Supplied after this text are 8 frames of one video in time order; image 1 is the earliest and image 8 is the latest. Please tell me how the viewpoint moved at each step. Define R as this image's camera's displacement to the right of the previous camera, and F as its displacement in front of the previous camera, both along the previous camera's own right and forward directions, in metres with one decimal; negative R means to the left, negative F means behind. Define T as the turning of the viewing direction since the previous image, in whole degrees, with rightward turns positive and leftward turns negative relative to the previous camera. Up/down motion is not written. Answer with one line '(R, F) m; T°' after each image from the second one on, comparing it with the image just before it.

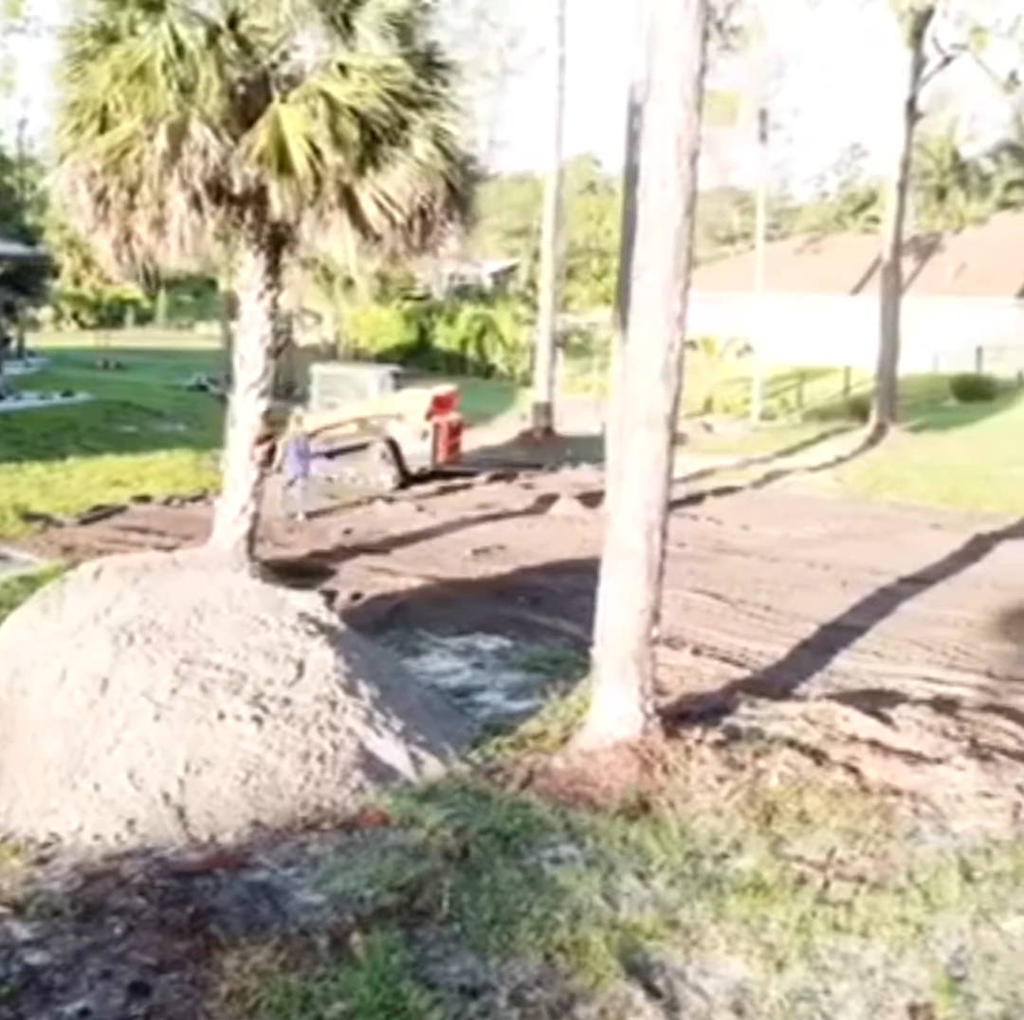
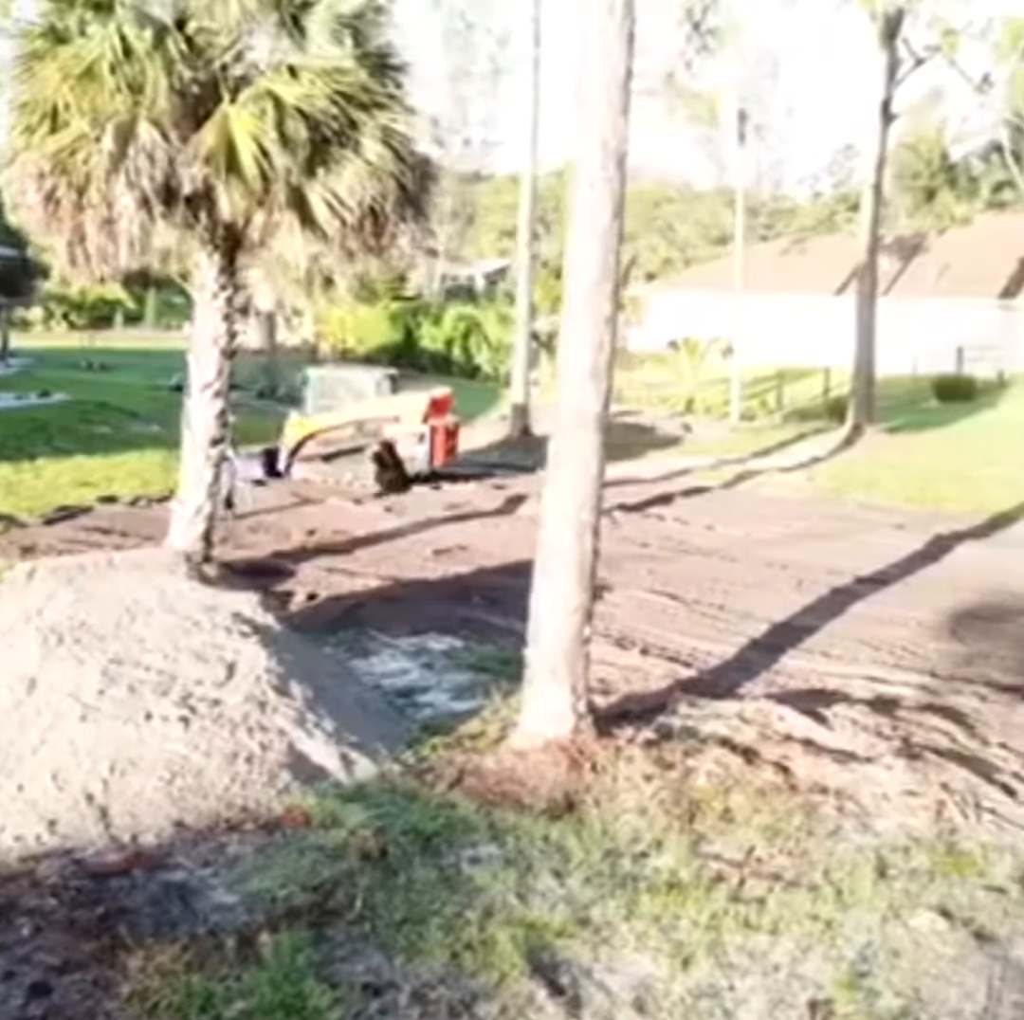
(+0.3, 0.0) m; +1°
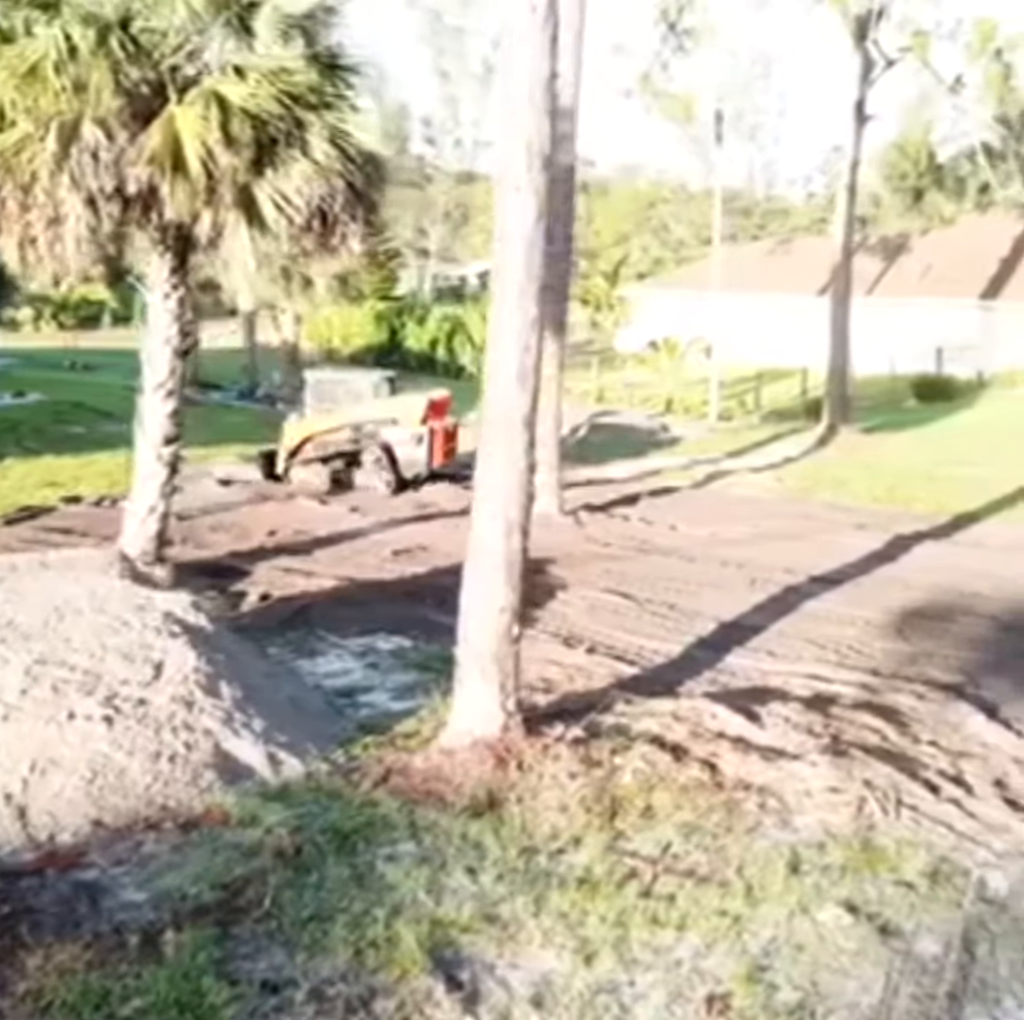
(+0.3, 0.0) m; +1°
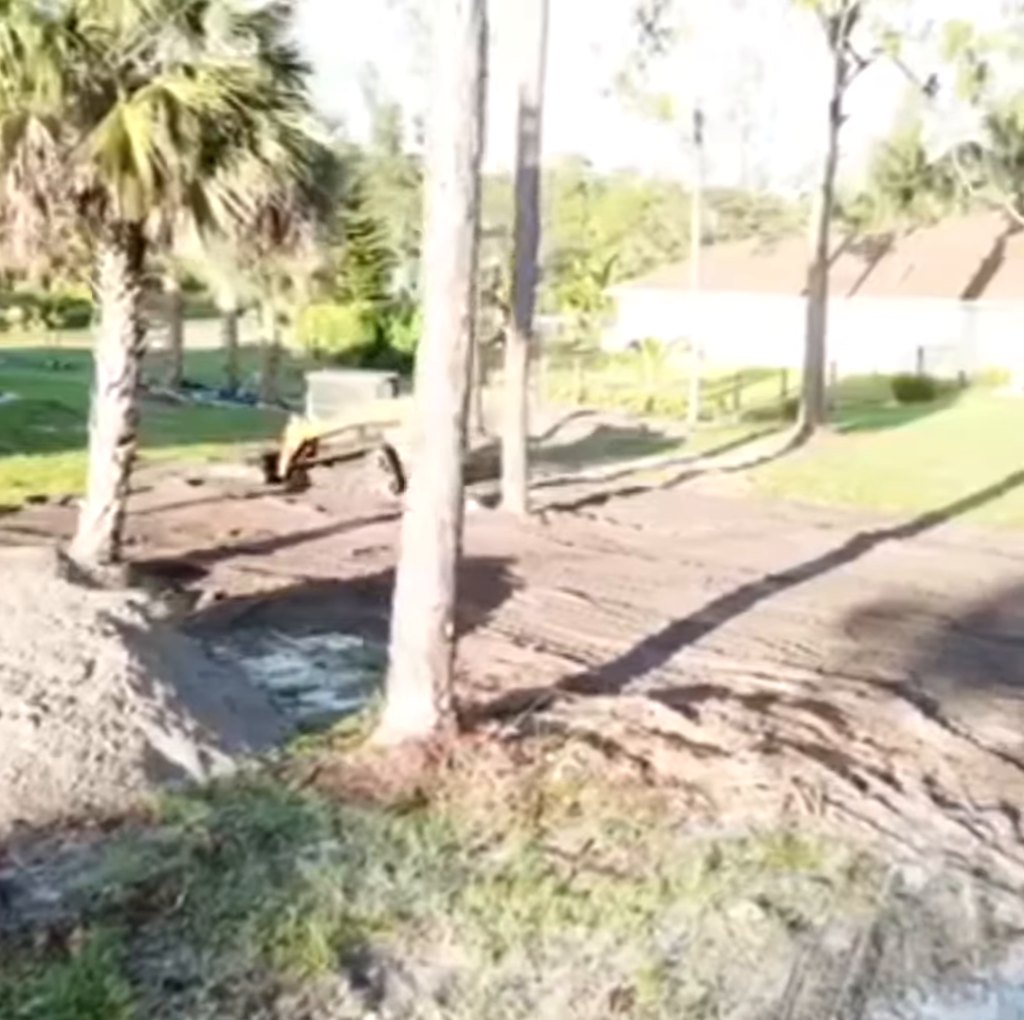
(+0.3, 0.0) m; +1°
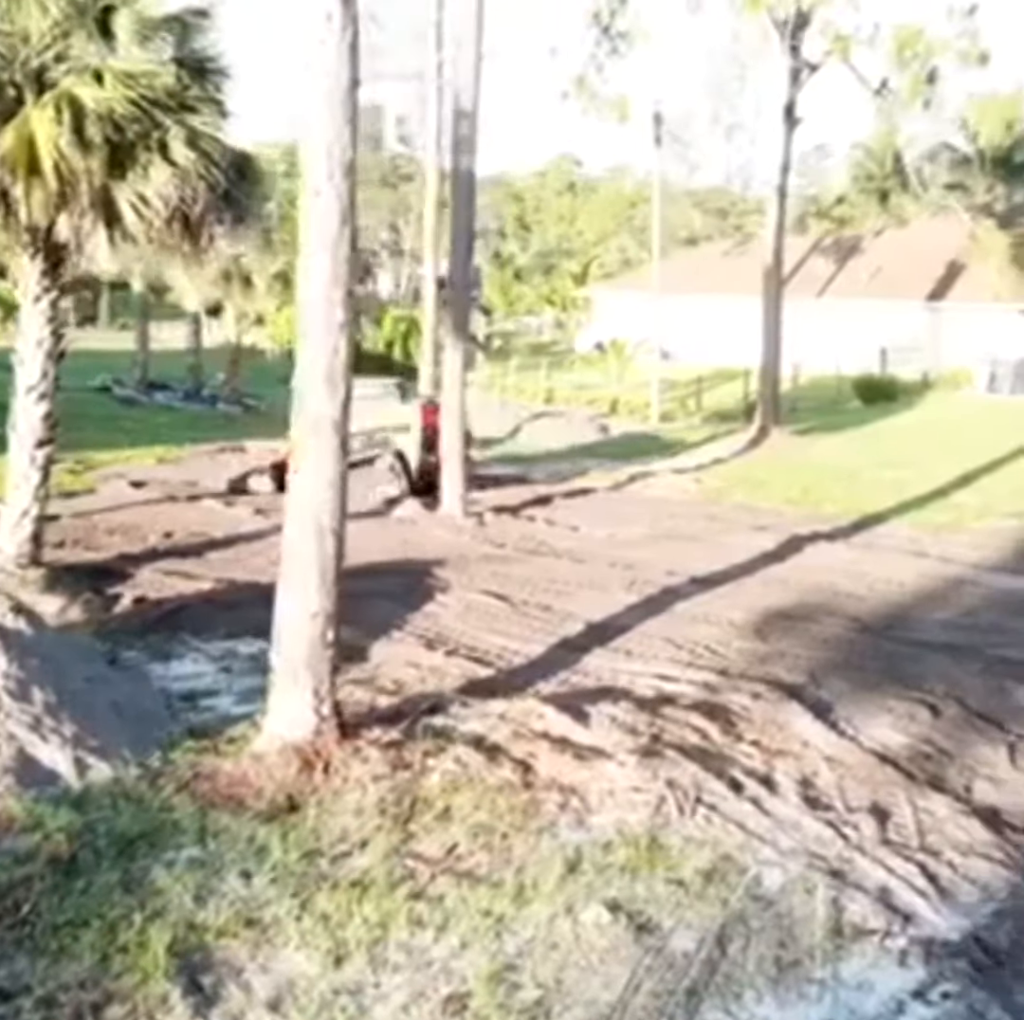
(+0.5, 0.0) m; +1°
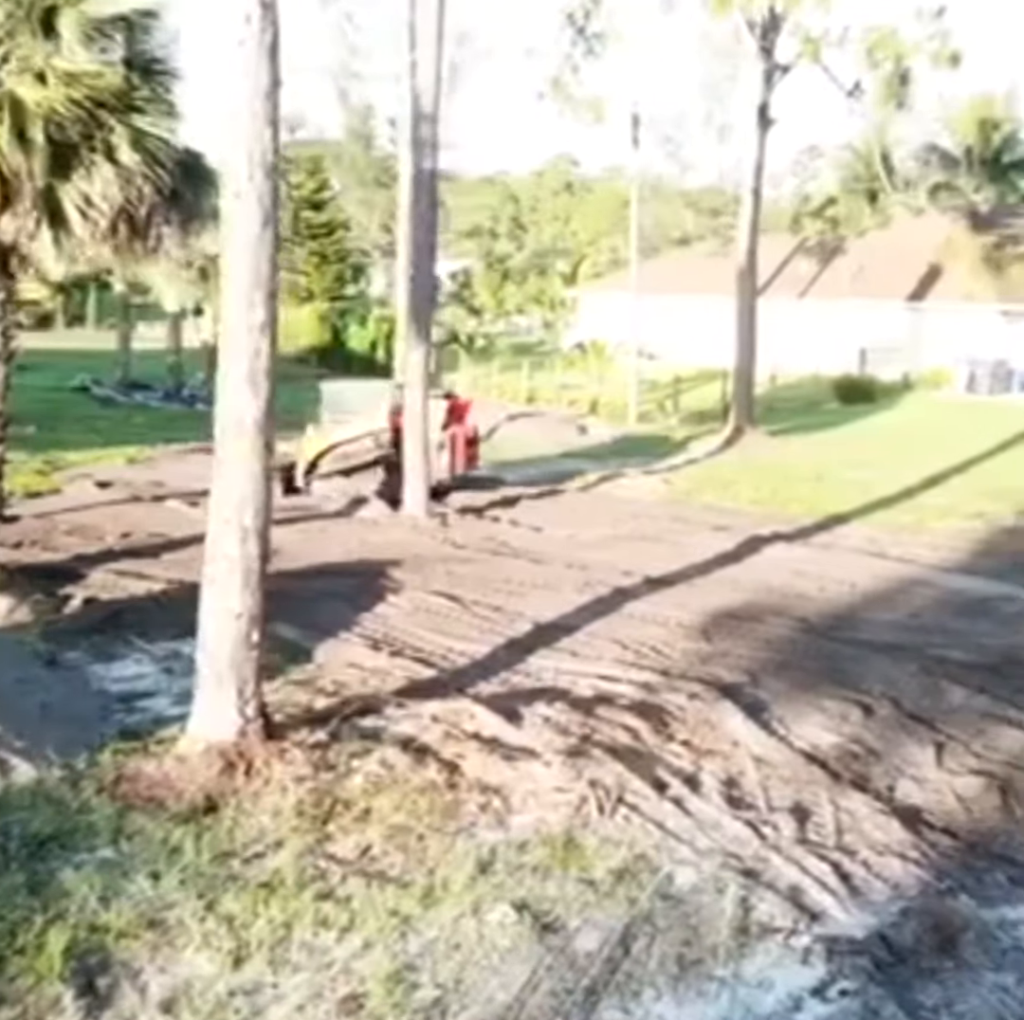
(+0.3, 0.0) m; +1°
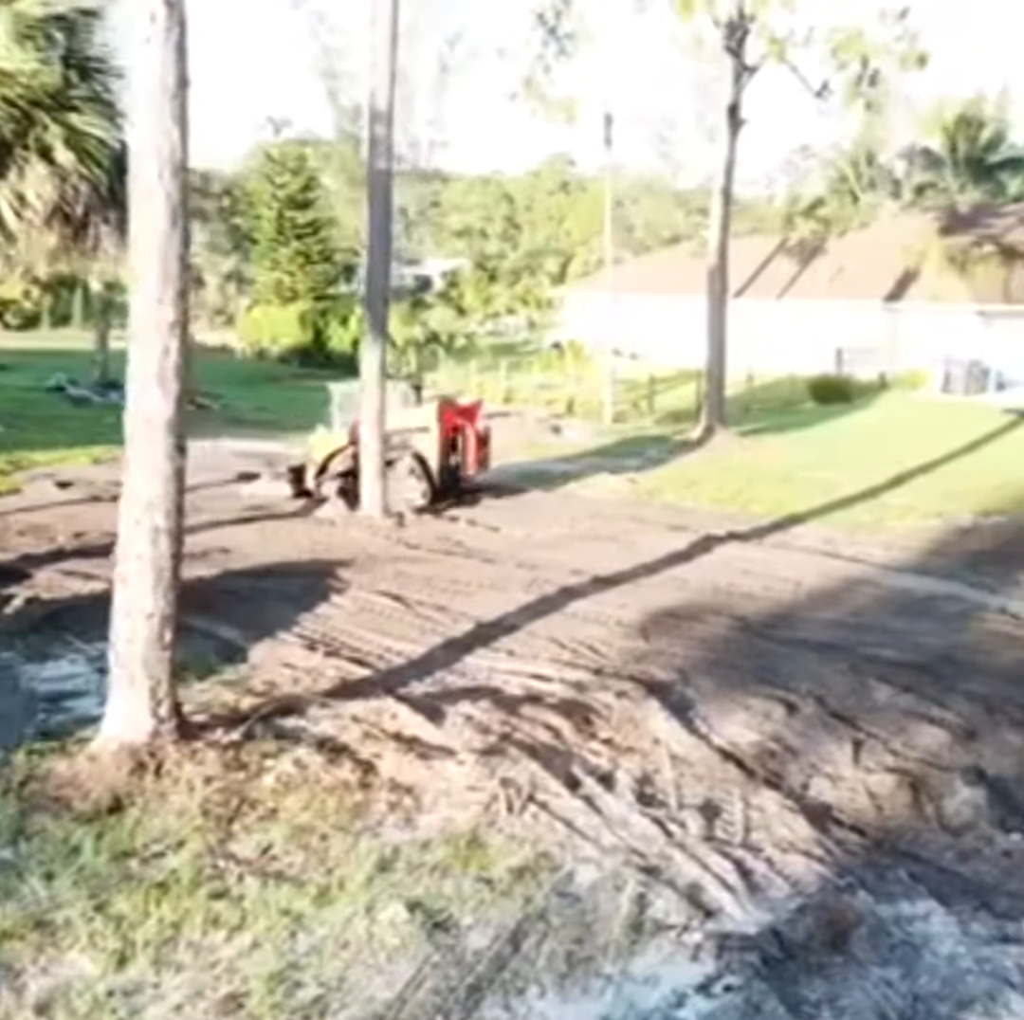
(+0.4, 0.0) m; +1°
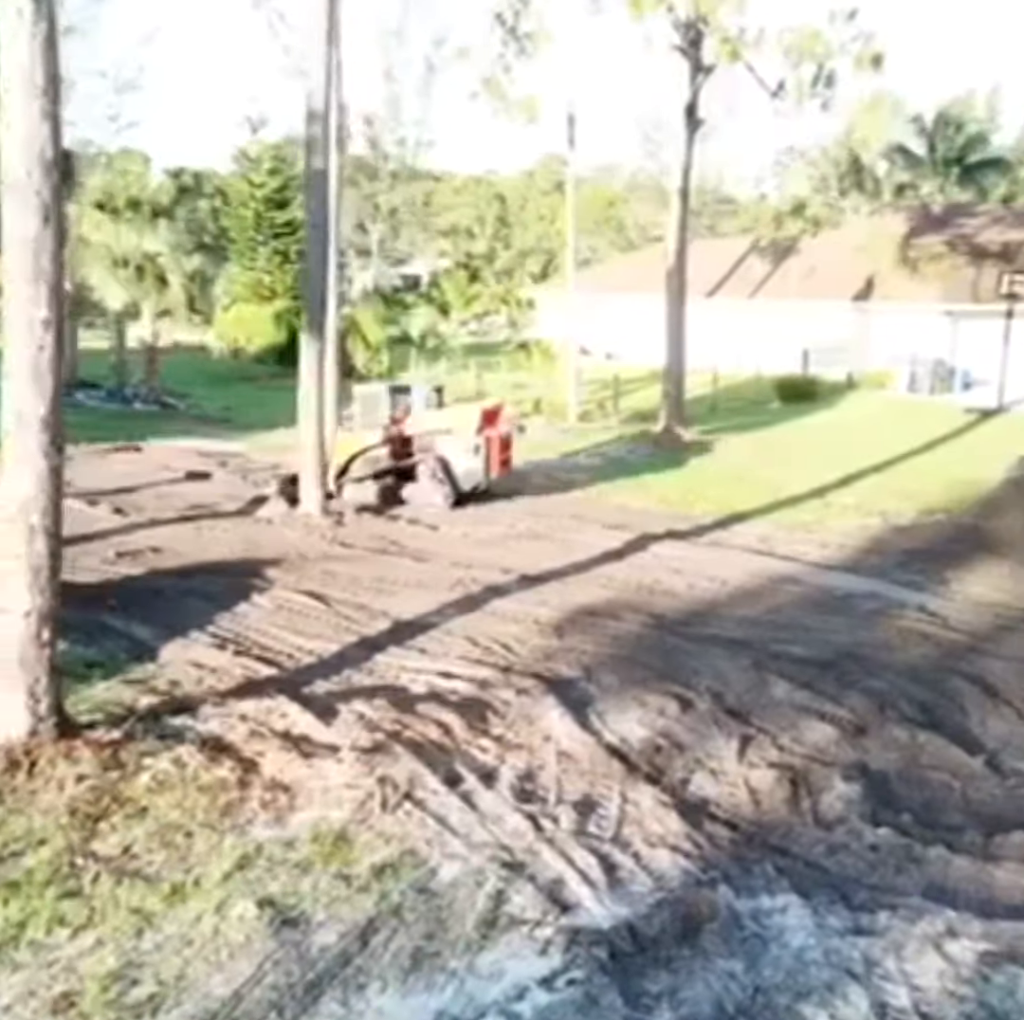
(+0.5, 0.0) m; +1°
